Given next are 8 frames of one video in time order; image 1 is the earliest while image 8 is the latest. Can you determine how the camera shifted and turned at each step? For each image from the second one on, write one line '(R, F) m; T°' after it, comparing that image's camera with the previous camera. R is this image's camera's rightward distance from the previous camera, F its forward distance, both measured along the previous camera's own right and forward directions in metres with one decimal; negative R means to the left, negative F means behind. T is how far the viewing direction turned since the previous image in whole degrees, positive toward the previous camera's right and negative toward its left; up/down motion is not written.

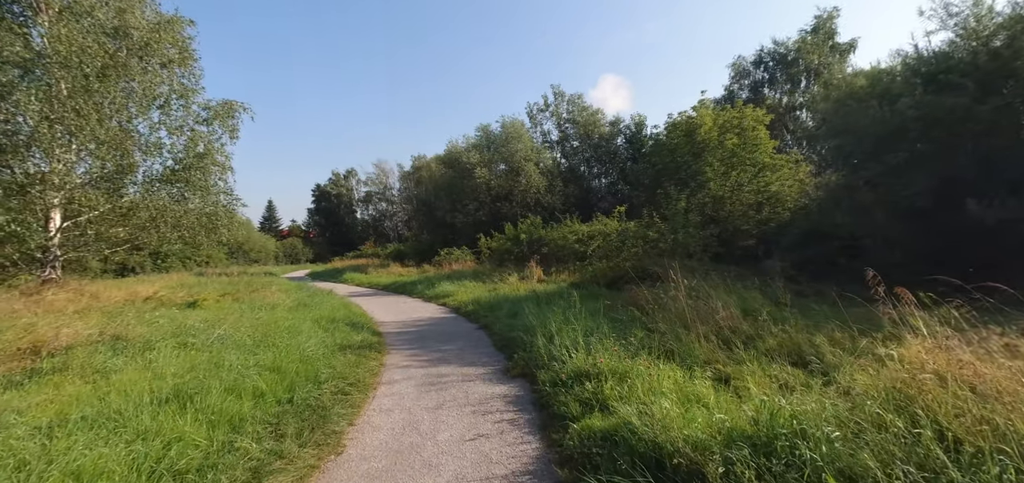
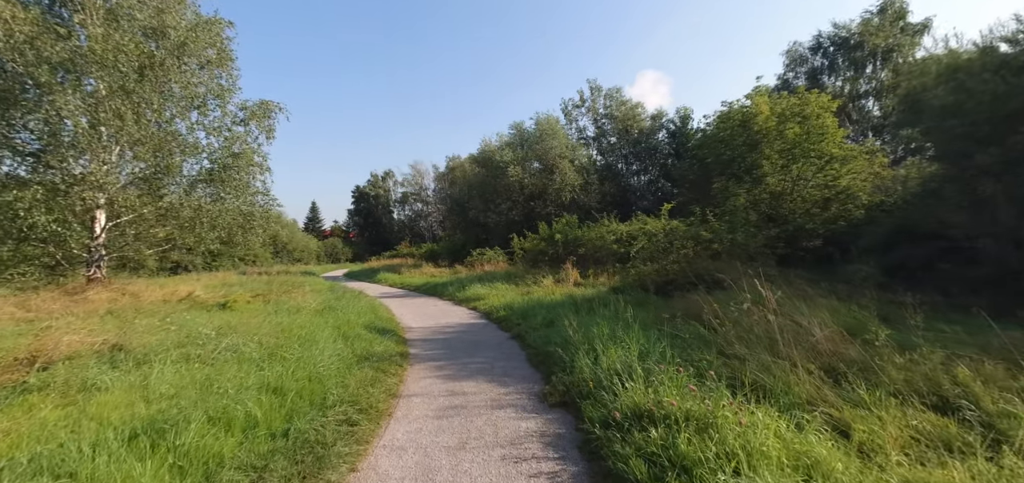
(0.0, +0.9) m; -4°
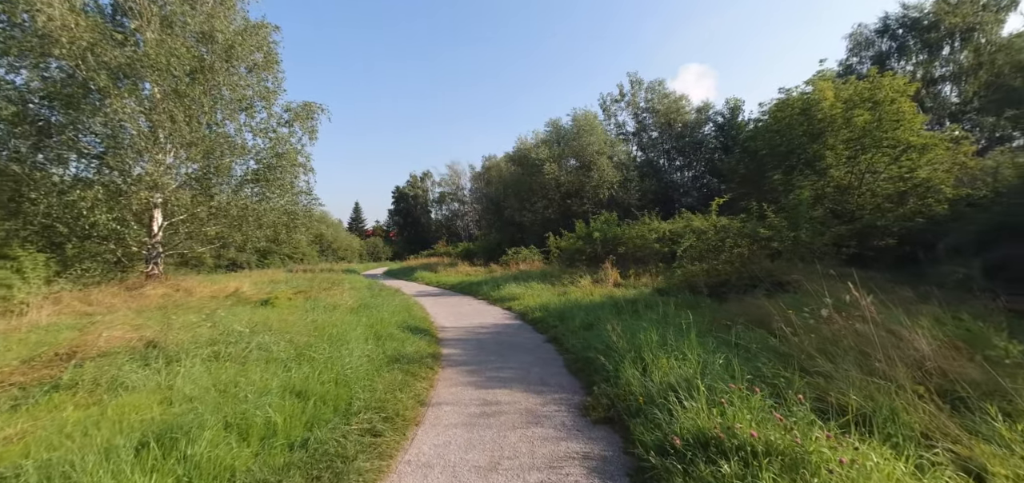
(0.0, +0.5) m; -5°
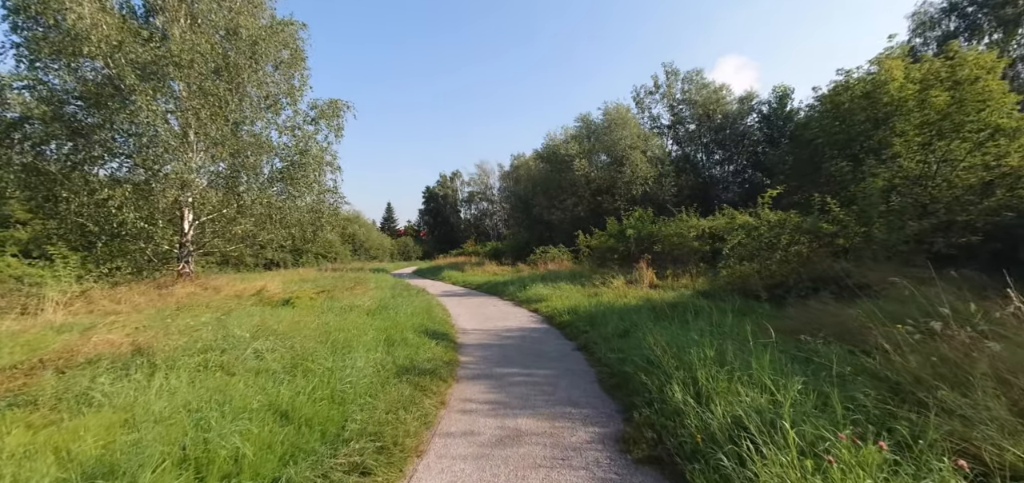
(+0.1, +0.8) m; -4°
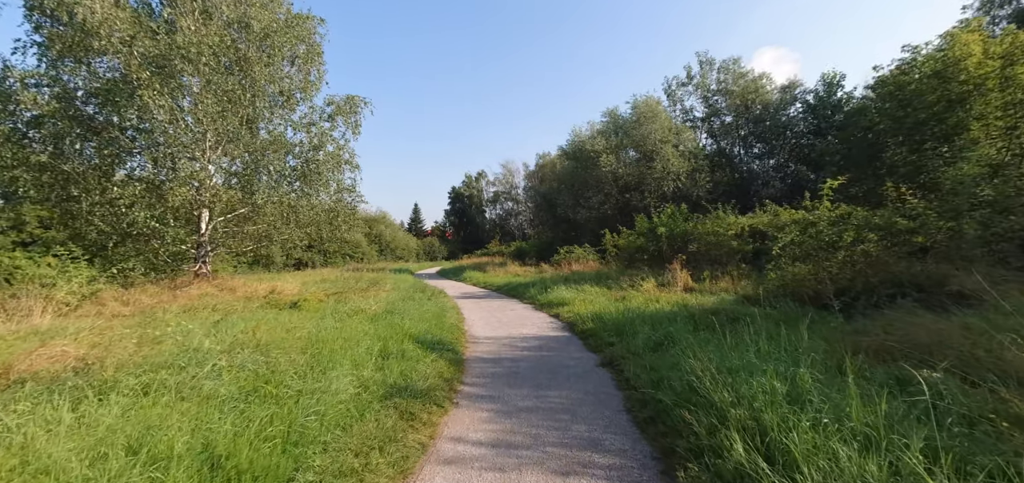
(+0.2, +1.0) m; -3°
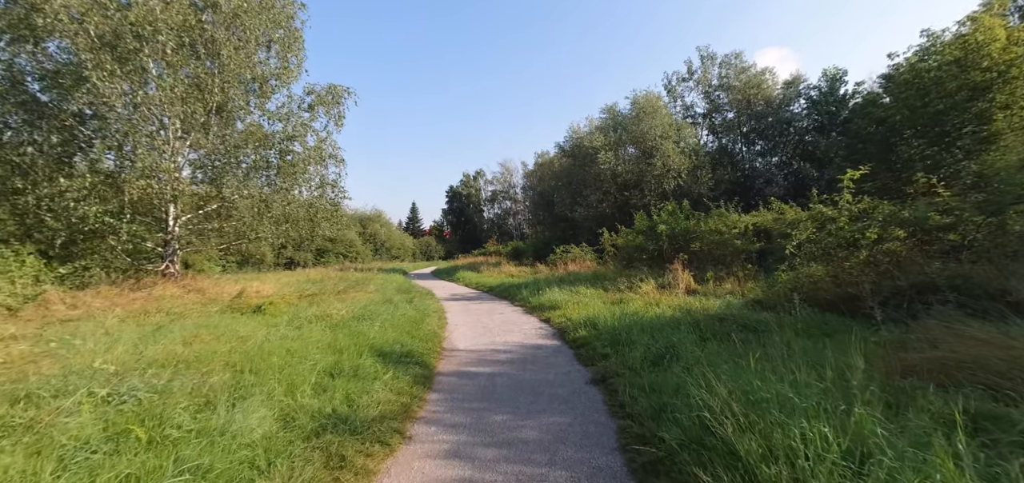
(+0.3, +1.0) m; 0°
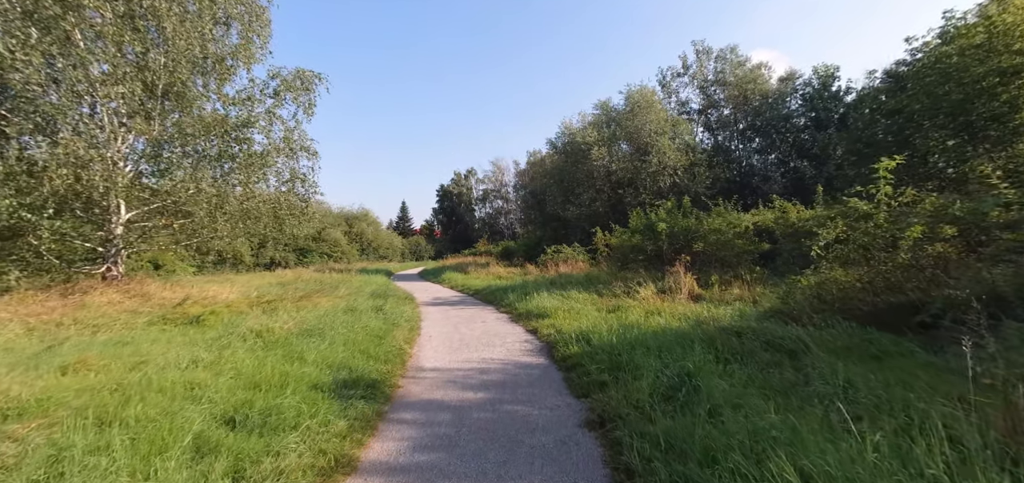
(+0.2, +1.3) m; +1°
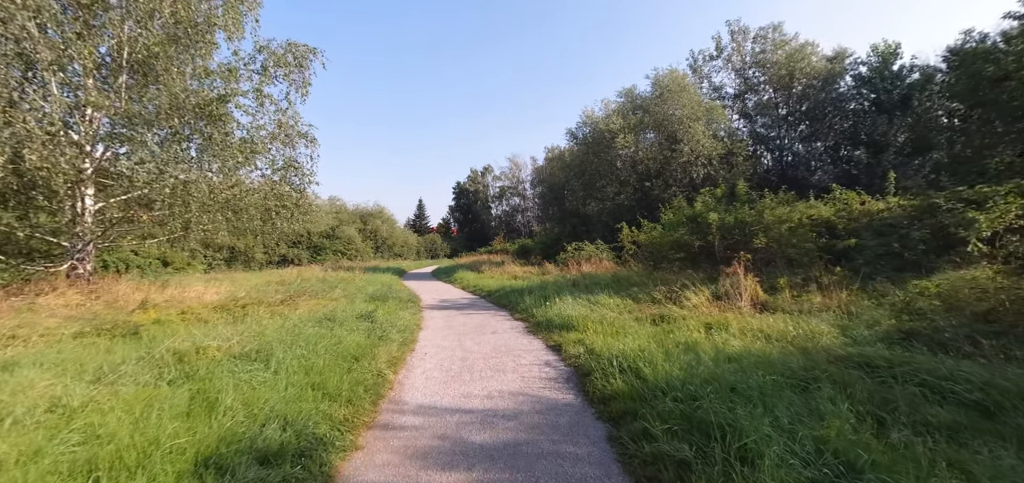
(0.0, +2.0) m; -2°
